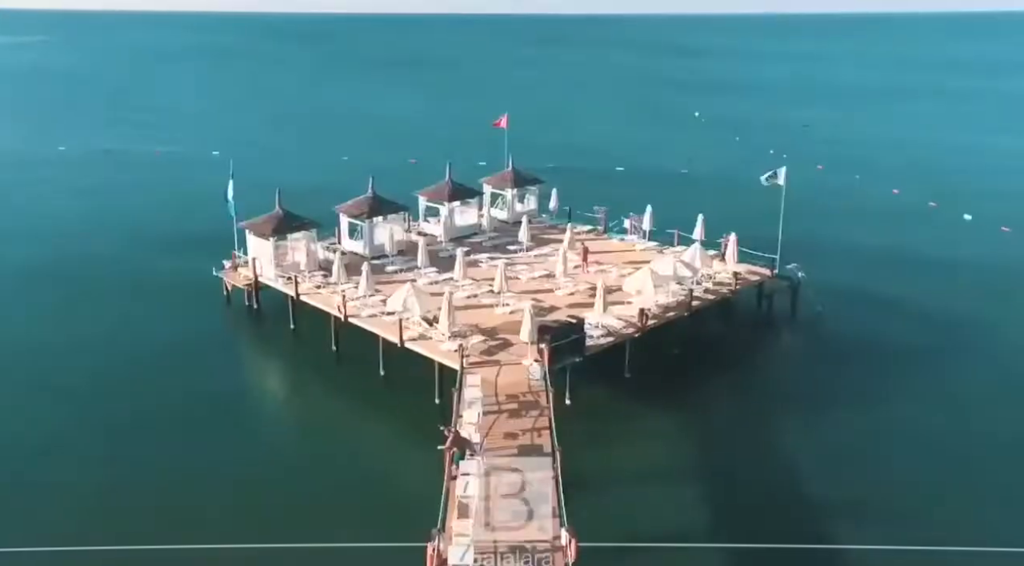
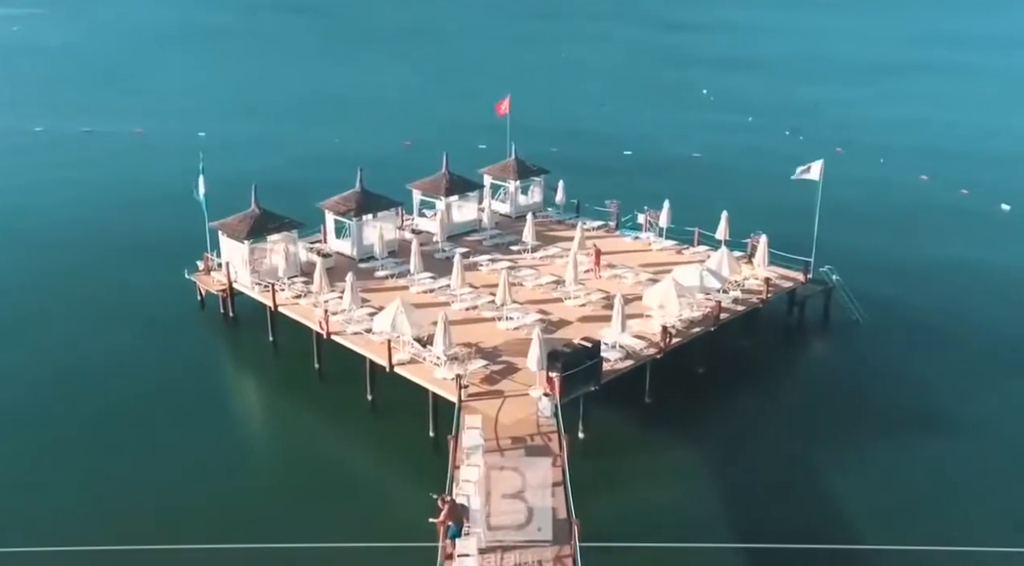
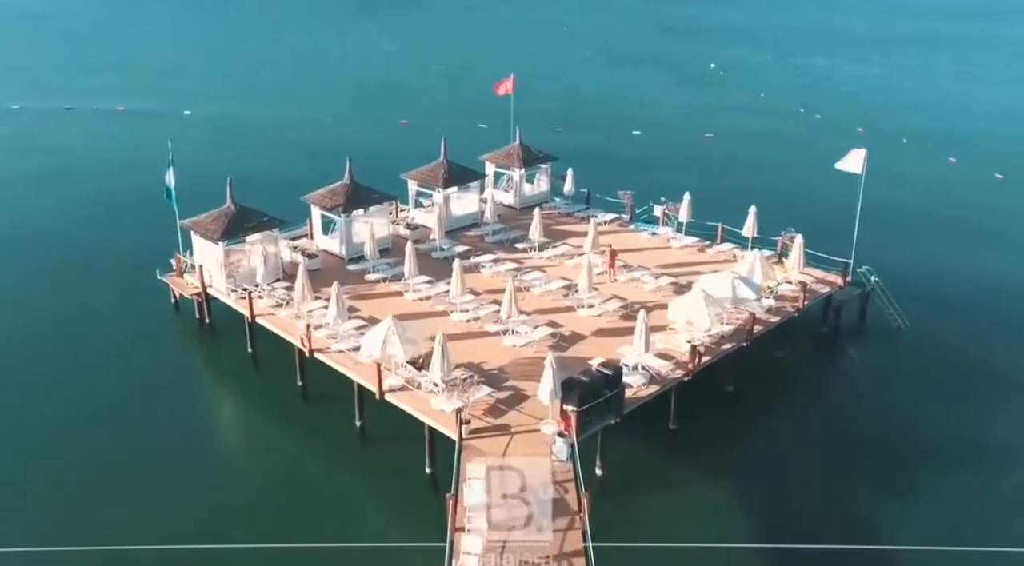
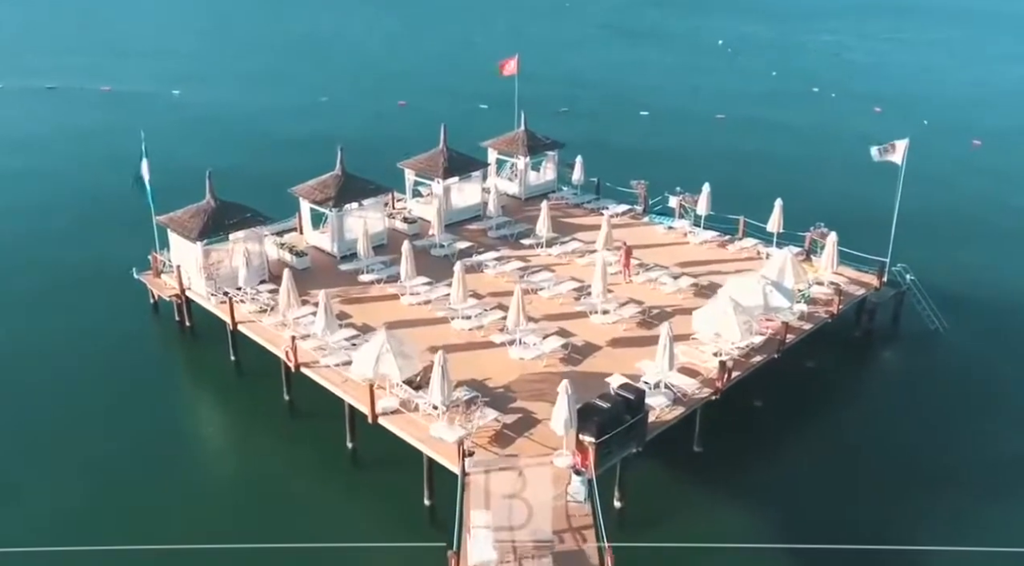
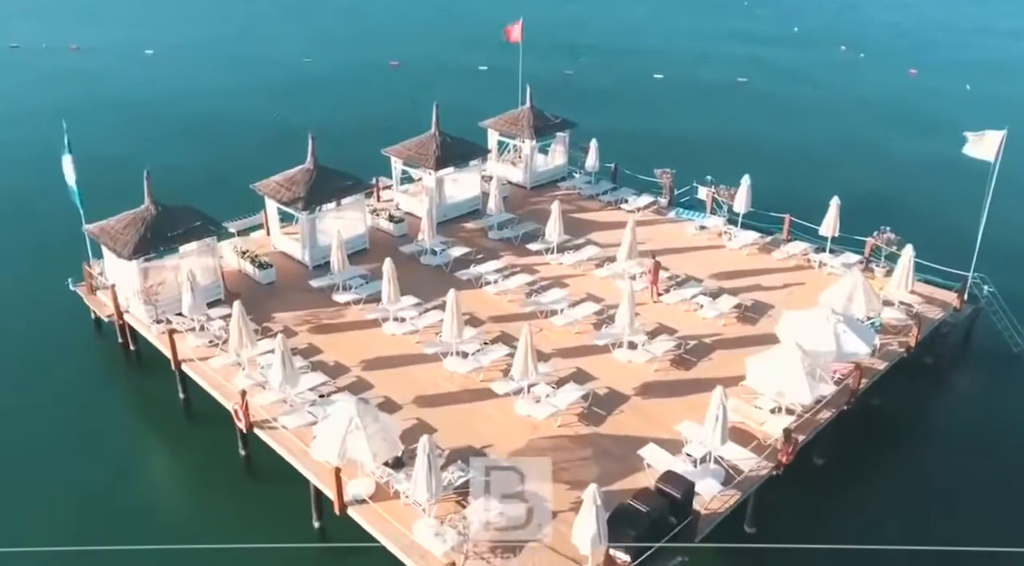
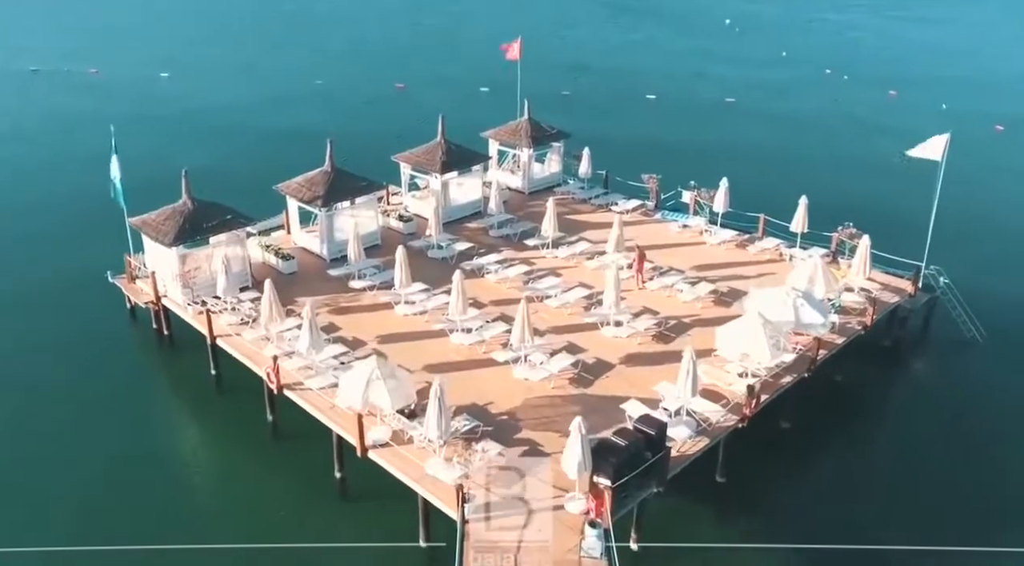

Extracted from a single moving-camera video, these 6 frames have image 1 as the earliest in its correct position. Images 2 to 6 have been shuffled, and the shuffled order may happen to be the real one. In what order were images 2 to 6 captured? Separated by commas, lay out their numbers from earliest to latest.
2, 3, 4, 6, 5
